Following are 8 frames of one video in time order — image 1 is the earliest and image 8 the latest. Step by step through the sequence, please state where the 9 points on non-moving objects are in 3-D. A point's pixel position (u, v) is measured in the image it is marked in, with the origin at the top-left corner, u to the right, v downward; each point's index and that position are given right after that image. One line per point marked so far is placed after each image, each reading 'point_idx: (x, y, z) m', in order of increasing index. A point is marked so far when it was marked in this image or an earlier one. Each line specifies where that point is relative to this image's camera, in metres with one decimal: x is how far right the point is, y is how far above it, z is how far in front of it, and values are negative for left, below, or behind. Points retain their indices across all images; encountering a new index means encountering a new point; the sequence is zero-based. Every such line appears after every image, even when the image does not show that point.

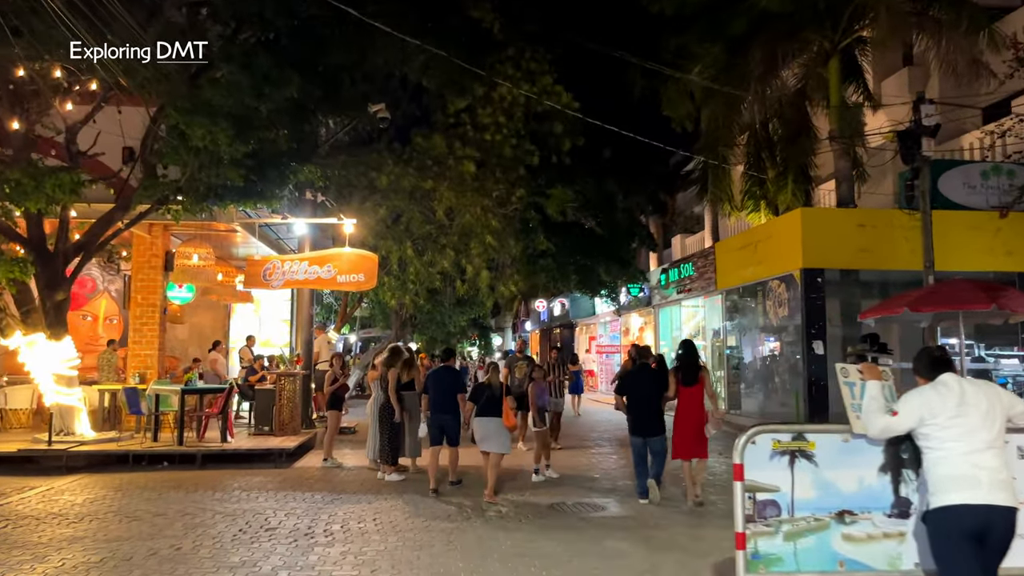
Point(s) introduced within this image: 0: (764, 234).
0: (+5.0, +1.1, +15.6) m
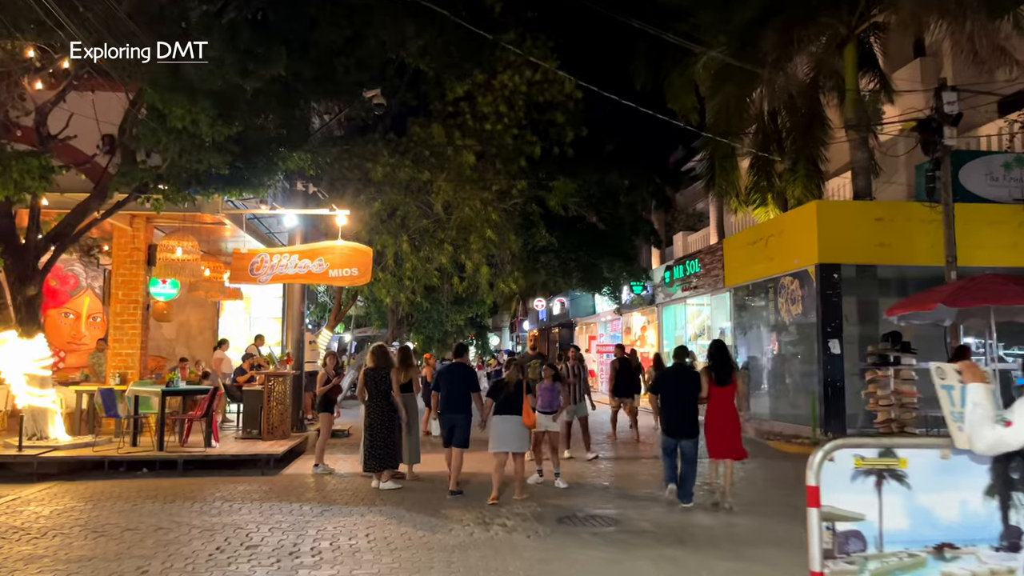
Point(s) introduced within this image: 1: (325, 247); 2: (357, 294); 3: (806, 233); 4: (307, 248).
0: (+5.0, +1.1, +14.9) m
1: (-2.6, +0.6, +11.0) m
2: (-3.8, -0.2, +19.4) m
3: (+5.1, +1.0, +13.7) m
4: (-2.9, +0.6, +11.0) m
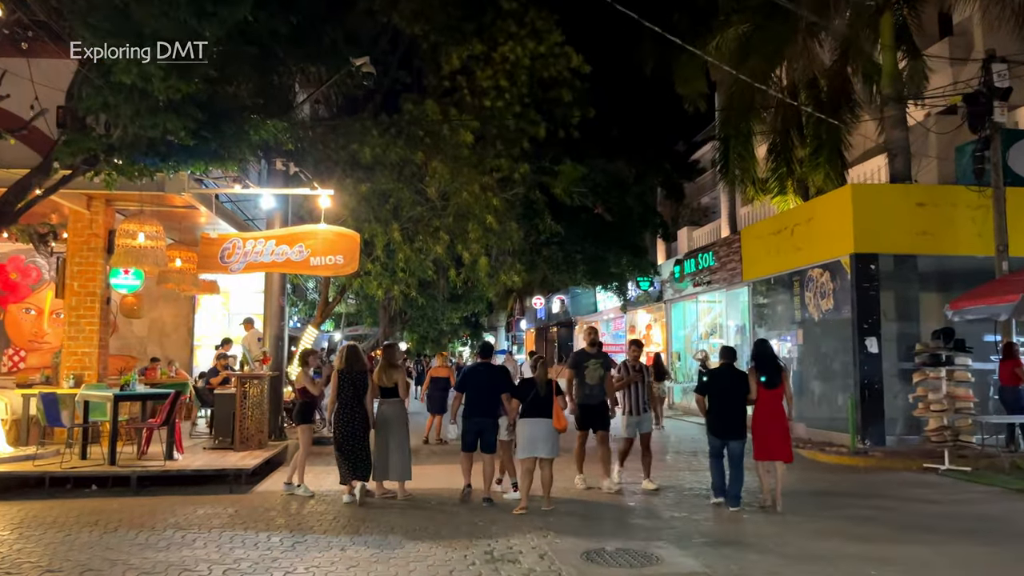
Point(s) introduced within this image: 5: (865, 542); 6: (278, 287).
0: (+5.1, +1.2, +13.7) m
1: (-2.5, +0.7, +9.7) m
2: (-3.8, 0.0, +18.1) m
3: (+5.2, +1.1, +12.5) m
4: (-2.8, +0.7, +9.7) m
5: (+3.1, -2.3, +7.0) m
6: (-3.4, 0.0, +11.4) m
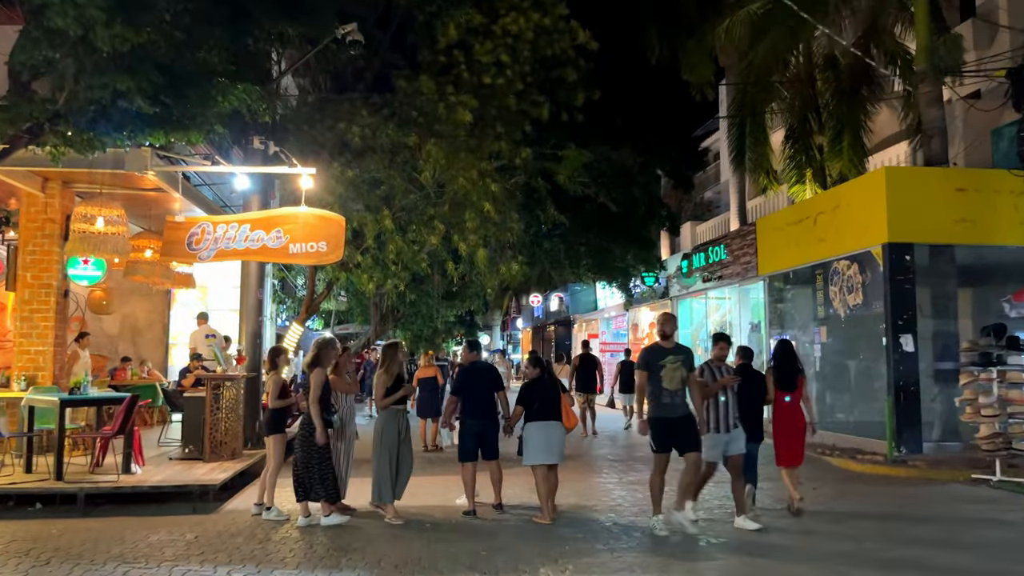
0: (+5.1, +1.3, +12.6) m
1: (-2.5, +0.8, +8.6) m
2: (-3.8, +0.1, +17.0) m
3: (+5.2, +1.2, +11.4) m
4: (-2.8, +0.8, +8.6) m
5: (+3.2, -2.2, +5.9) m
6: (-3.4, +0.1, +10.3) m
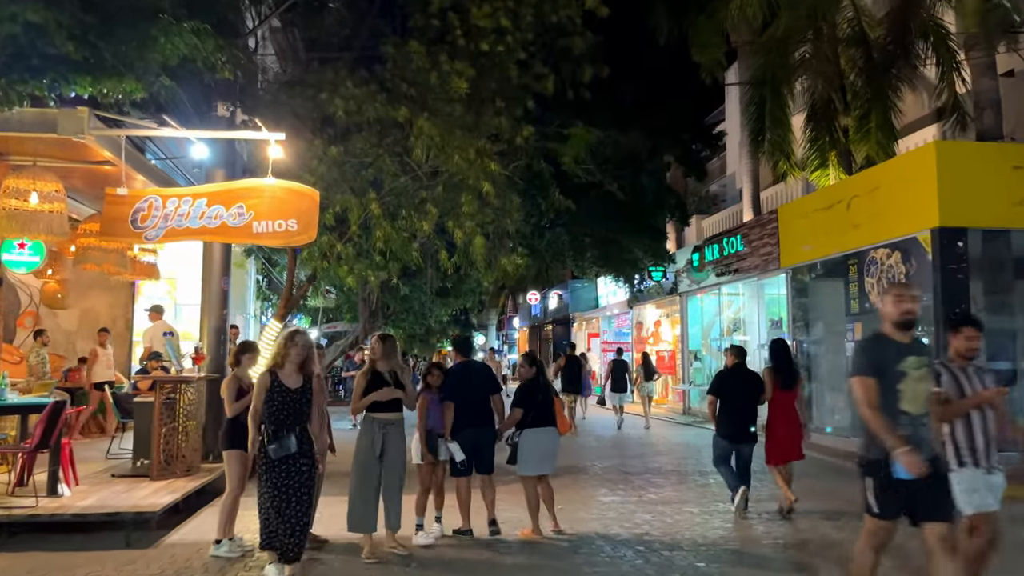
0: (+5.1, +1.5, +11.4) m
1: (-2.5, +0.9, +7.3) m
2: (-3.8, +0.2, +15.7) m
3: (+5.2, +1.3, +10.2) m
4: (-2.7, +0.9, +7.3) m
5: (+3.3, -2.0, +4.6) m
6: (-3.3, +0.3, +9.0) m
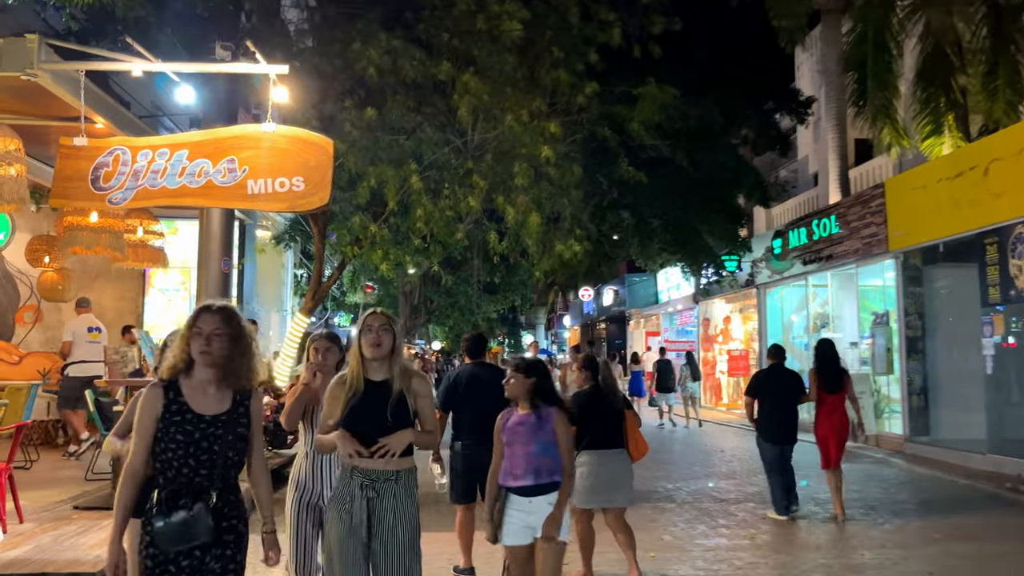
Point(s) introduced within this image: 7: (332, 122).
0: (+5.8, +1.7, +9.2) m
1: (-1.9, +1.1, +5.6) m
2: (-2.8, +0.4, +14.1) m
3: (+5.9, +1.5, +8.0) m
4: (-2.2, +1.1, +5.6) m
5: (+3.6, -1.9, +2.6) m
6: (-2.7, +0.4, +7.3) m
7: (-2.3, +2.1, +10.0) m
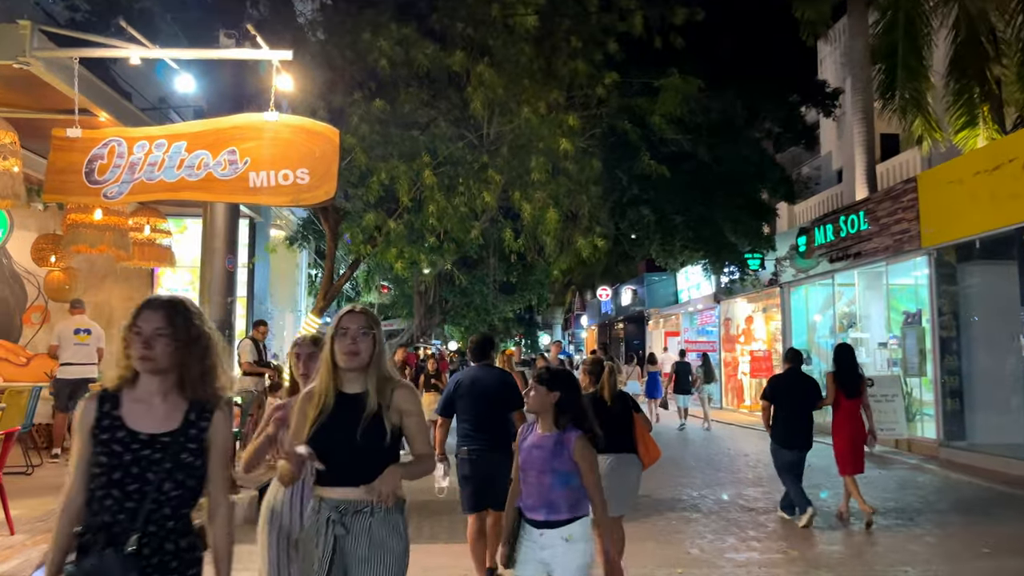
0: (+6.0, +1.7, +8.8) m
1: (-1.8, +1.1, +5.3) m
2: (-2.5, +0.4, +13.8) m
3: (+6.1, +1.5, +7.6) m
4: (-2.1, +1.1, +5.3) m
5: (+3.7, -1.8, +2.2) m
6: (-2.6, +0.4, +7.1) m
7: (-2.1, +2.1, +9.7) m
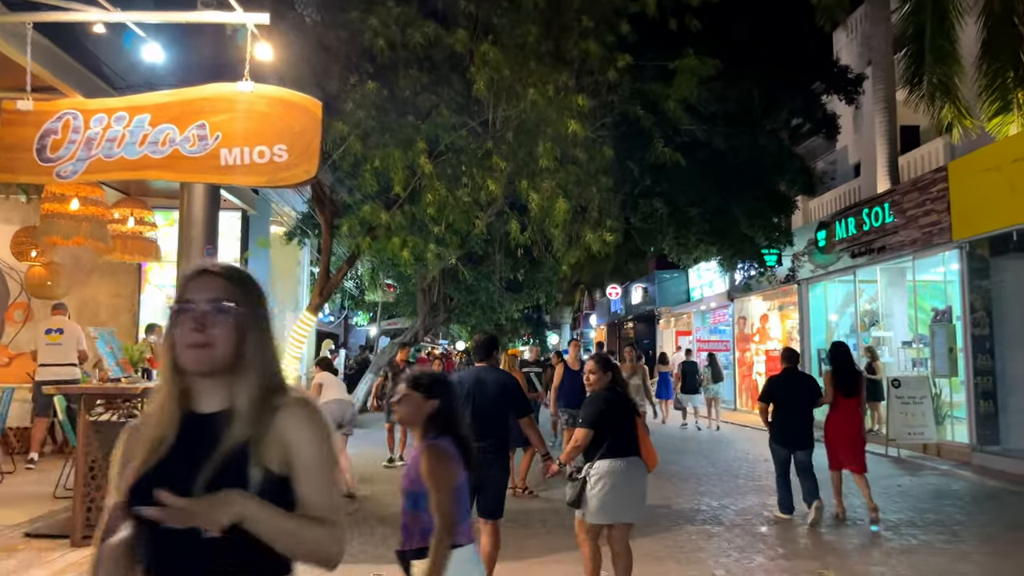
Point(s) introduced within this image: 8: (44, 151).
0: (+6.1, +1.7, +8.1) m
1: (-1.8, +1.2, +4.7) m
2: (-2.4, +0.4, +13.2) m
3: (+6.1, +1.6, +6.9) m
4: (-2.1, +1.1, +4.8) m
5: (+3.7, -1.8, +1.6) m
6: (-2.5, +0.5, +6.5) m
7: (-2.0, +2.2, +9.2) m
8: (-2.8, +0.8, +4.8) m
